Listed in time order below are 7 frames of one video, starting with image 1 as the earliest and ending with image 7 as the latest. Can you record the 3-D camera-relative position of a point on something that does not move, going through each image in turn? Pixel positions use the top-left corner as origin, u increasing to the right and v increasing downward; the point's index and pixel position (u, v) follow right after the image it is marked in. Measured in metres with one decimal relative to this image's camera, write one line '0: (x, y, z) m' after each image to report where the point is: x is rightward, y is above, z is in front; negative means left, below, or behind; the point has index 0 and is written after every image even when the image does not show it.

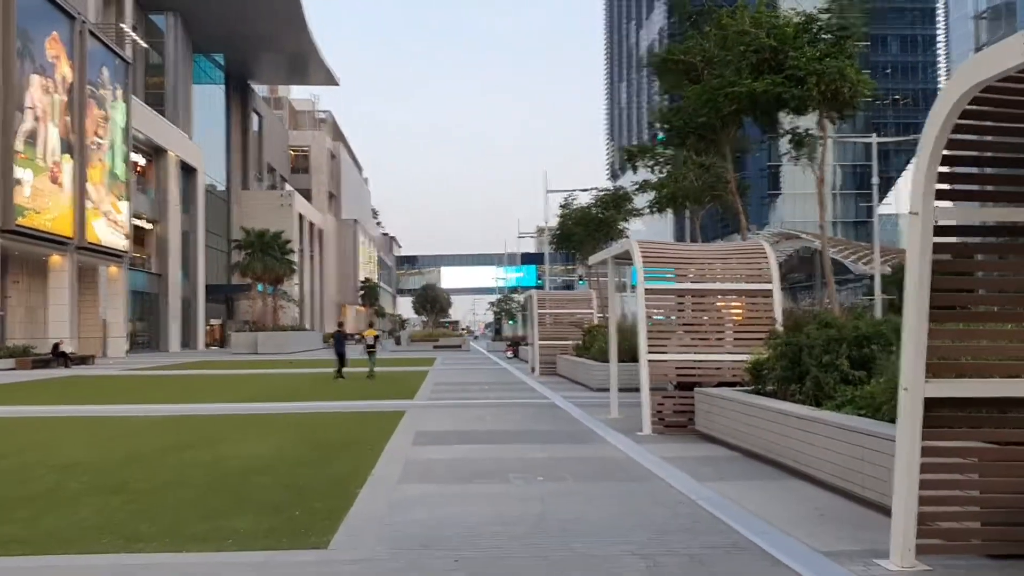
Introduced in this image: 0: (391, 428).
0: (-2.0, -2.3, +15.9) m
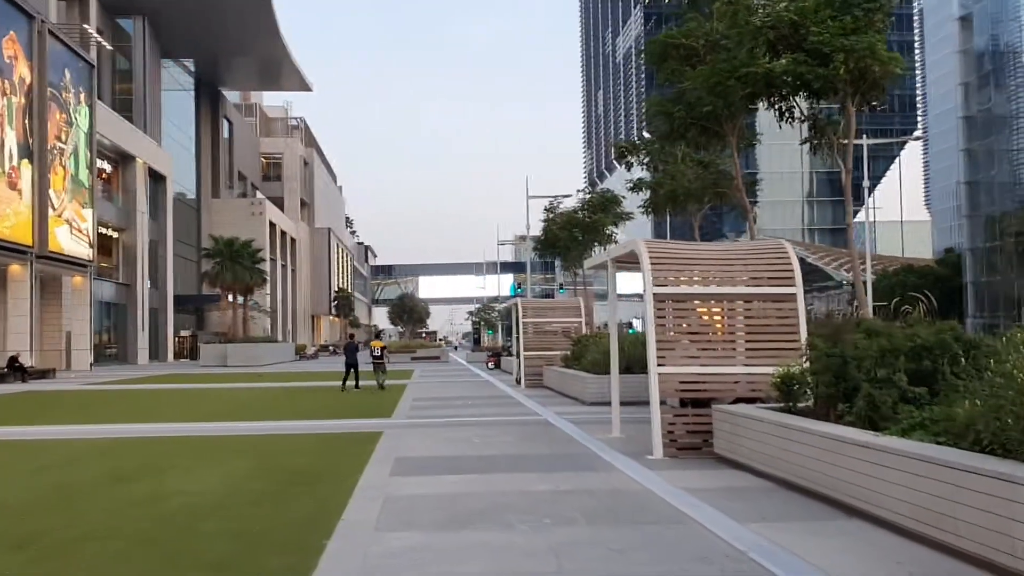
0: (-2.1, -2.4, +14.0) m
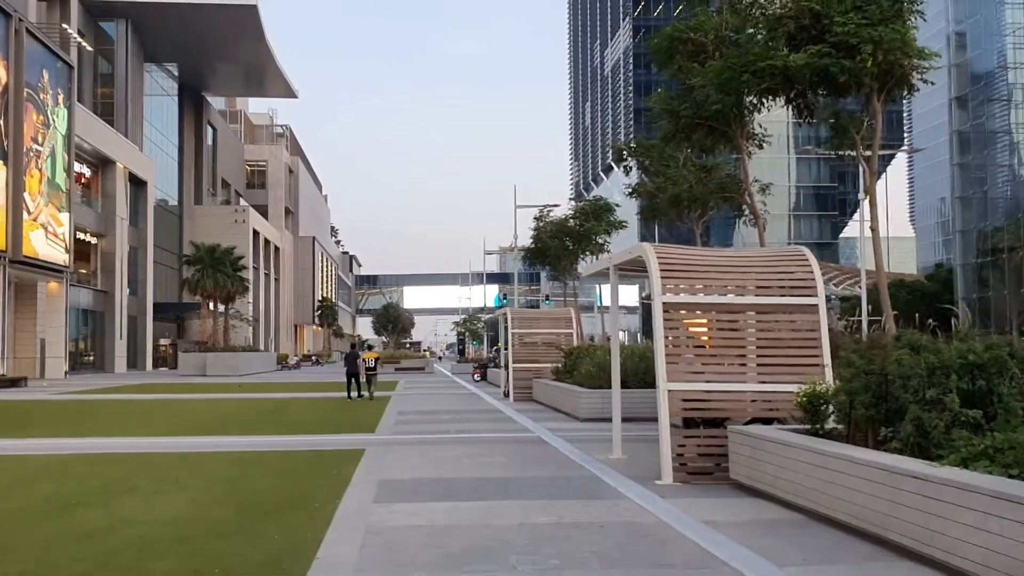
0: (-2.2, -2.5, +12.8) m
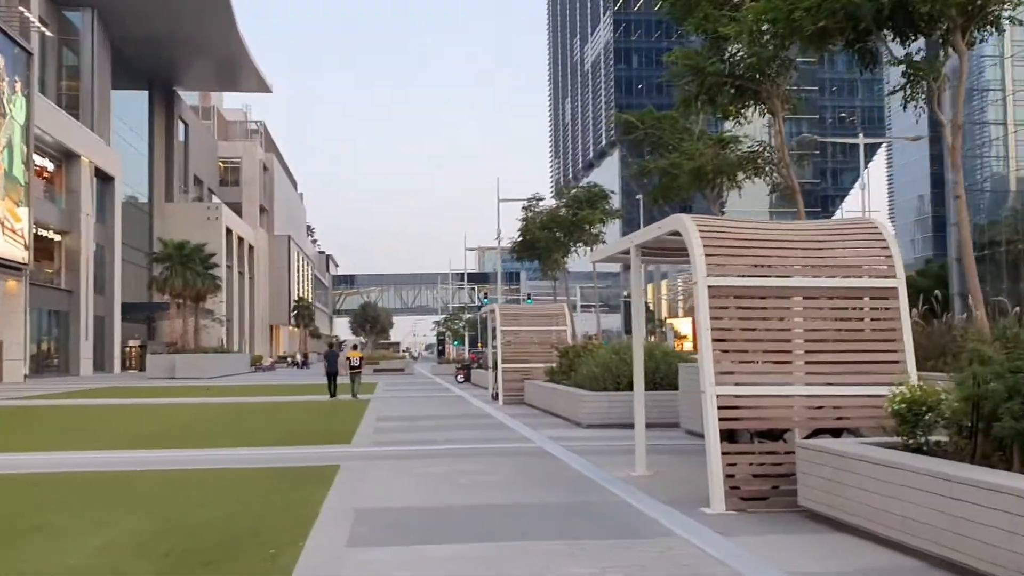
0: (-2.1, -2.3, +10.4) m
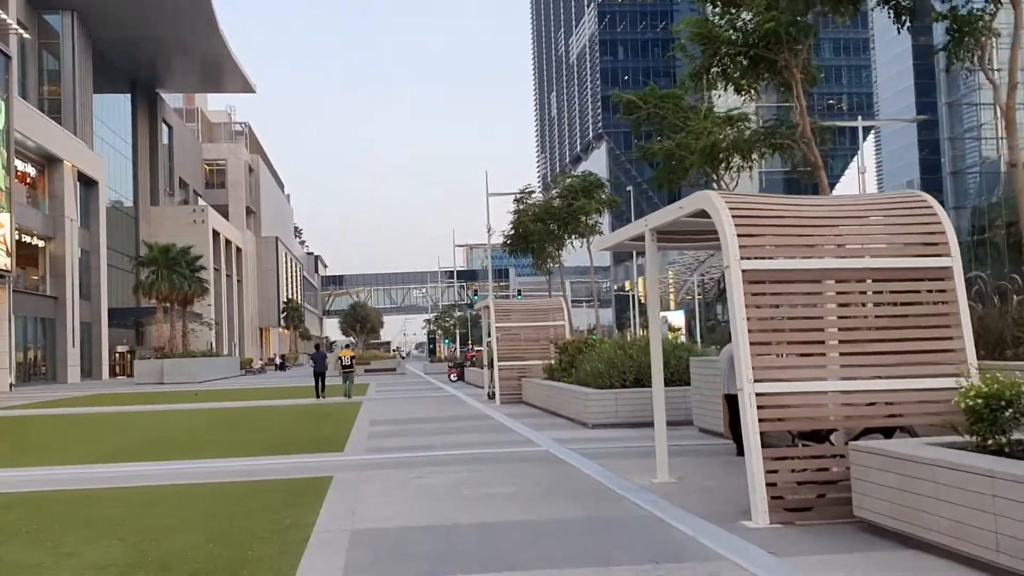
0: (-2.0, -2.2, +9.2) m
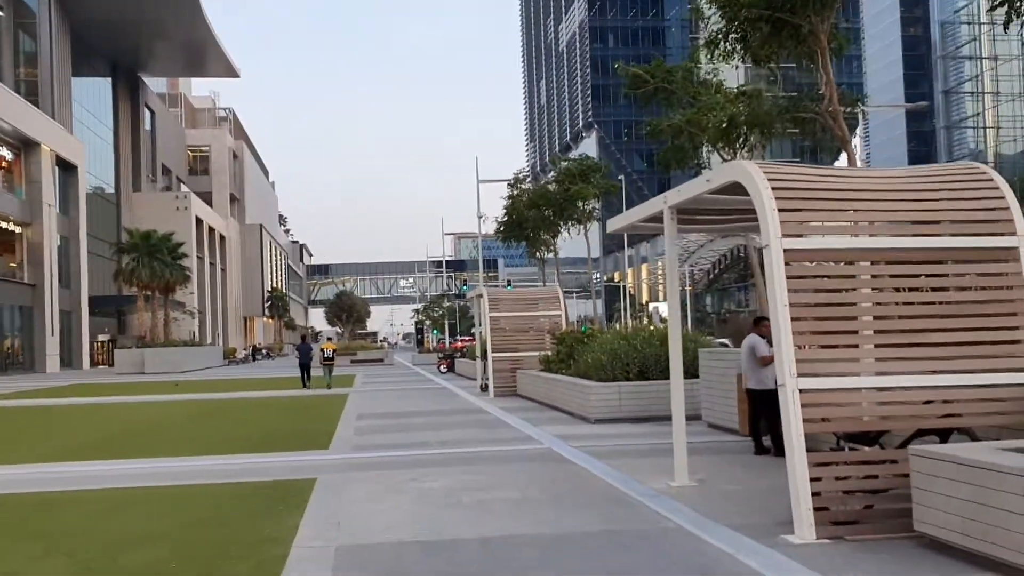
0: (-1.9, -2.1, +8.1) m
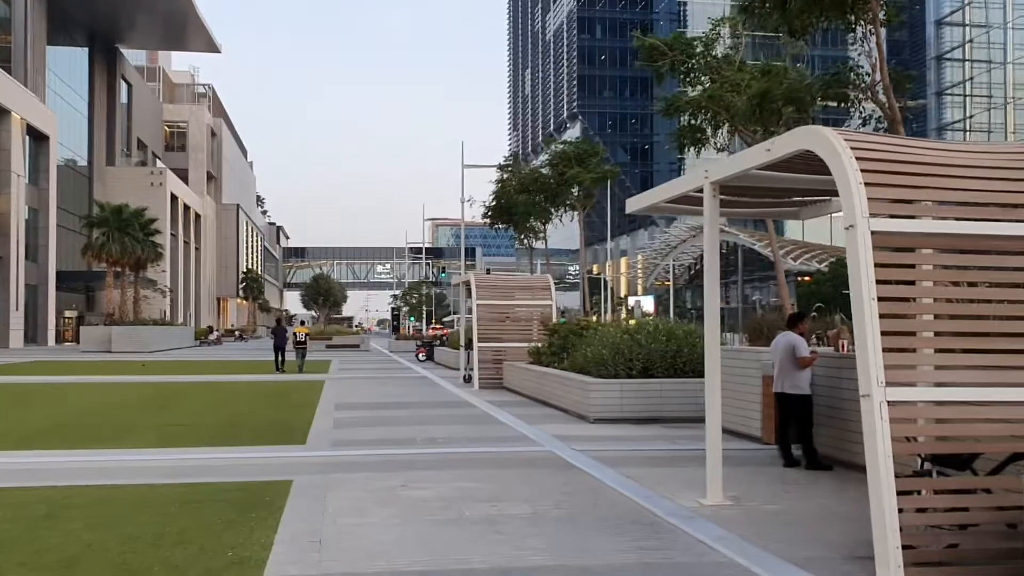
0: (-1.8, -1.9, +6.7) m
